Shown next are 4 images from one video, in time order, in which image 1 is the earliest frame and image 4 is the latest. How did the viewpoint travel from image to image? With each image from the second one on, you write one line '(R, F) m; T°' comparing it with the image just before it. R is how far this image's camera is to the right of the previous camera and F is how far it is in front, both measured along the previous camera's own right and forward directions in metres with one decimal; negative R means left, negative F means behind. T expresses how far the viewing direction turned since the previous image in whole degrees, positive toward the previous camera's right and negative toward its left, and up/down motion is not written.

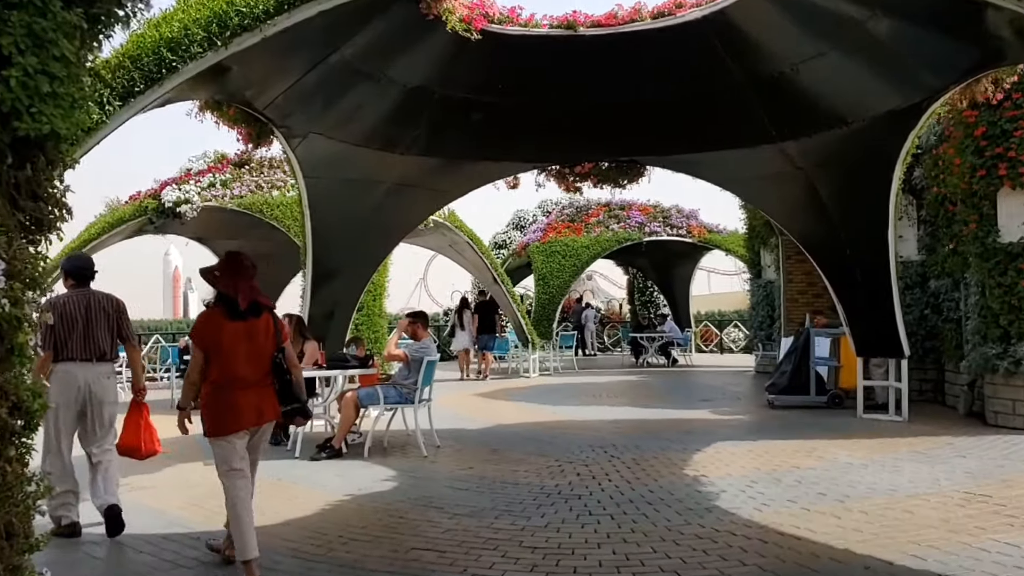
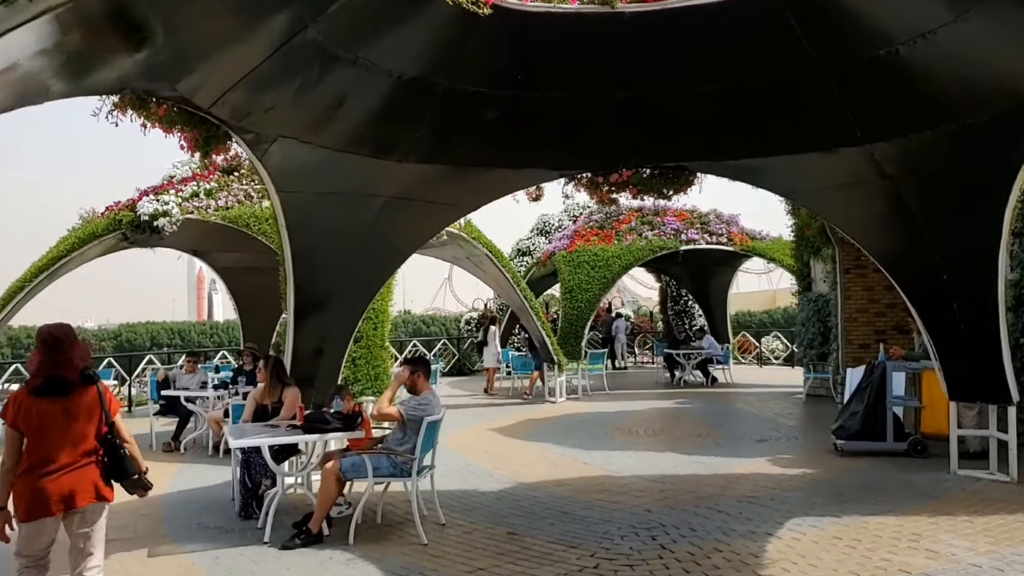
(0.0, +1.4) m; -2°
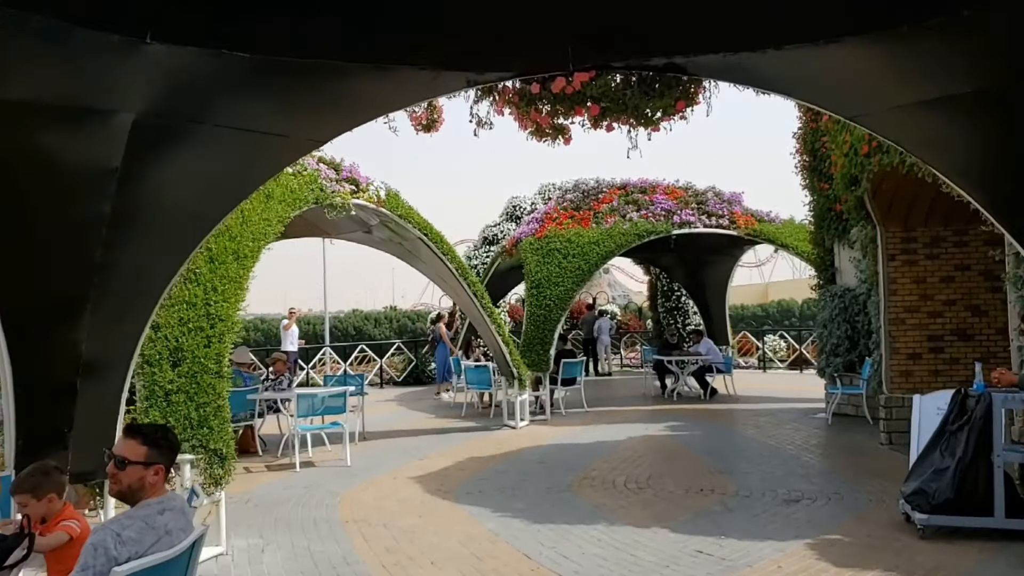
(+0.6, +3.0) m; +1°
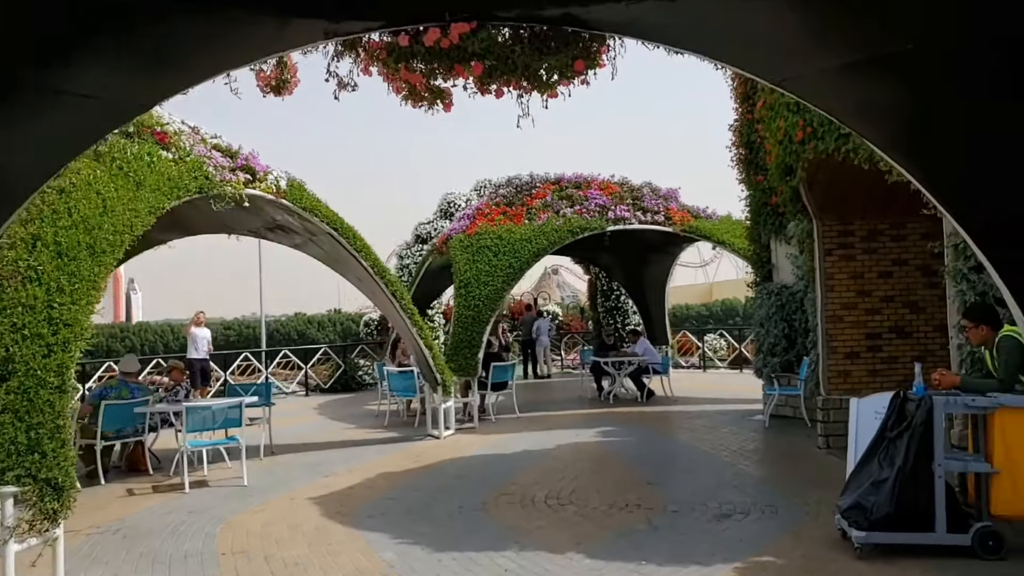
(+0.3, +0.7) m; +4°
